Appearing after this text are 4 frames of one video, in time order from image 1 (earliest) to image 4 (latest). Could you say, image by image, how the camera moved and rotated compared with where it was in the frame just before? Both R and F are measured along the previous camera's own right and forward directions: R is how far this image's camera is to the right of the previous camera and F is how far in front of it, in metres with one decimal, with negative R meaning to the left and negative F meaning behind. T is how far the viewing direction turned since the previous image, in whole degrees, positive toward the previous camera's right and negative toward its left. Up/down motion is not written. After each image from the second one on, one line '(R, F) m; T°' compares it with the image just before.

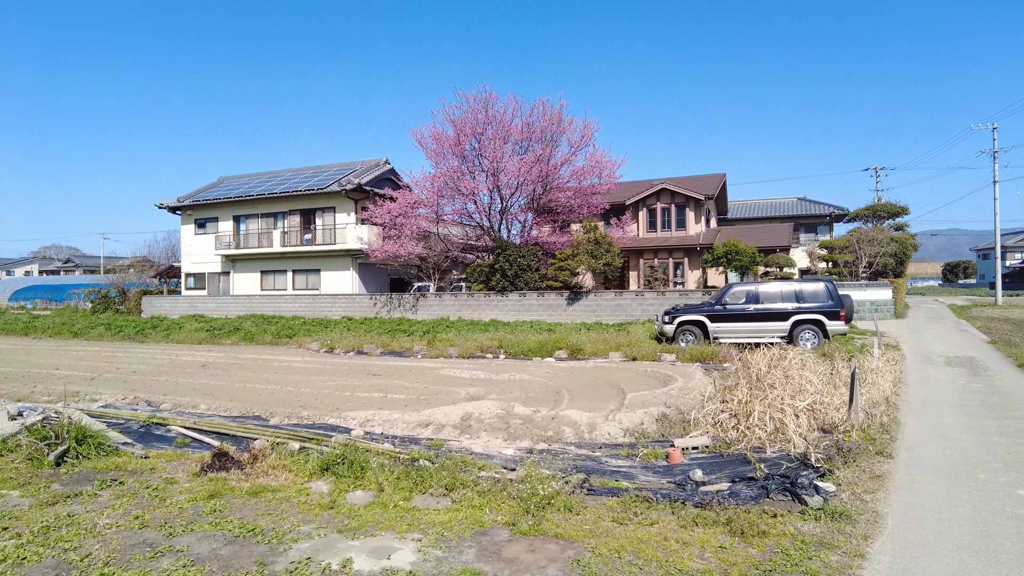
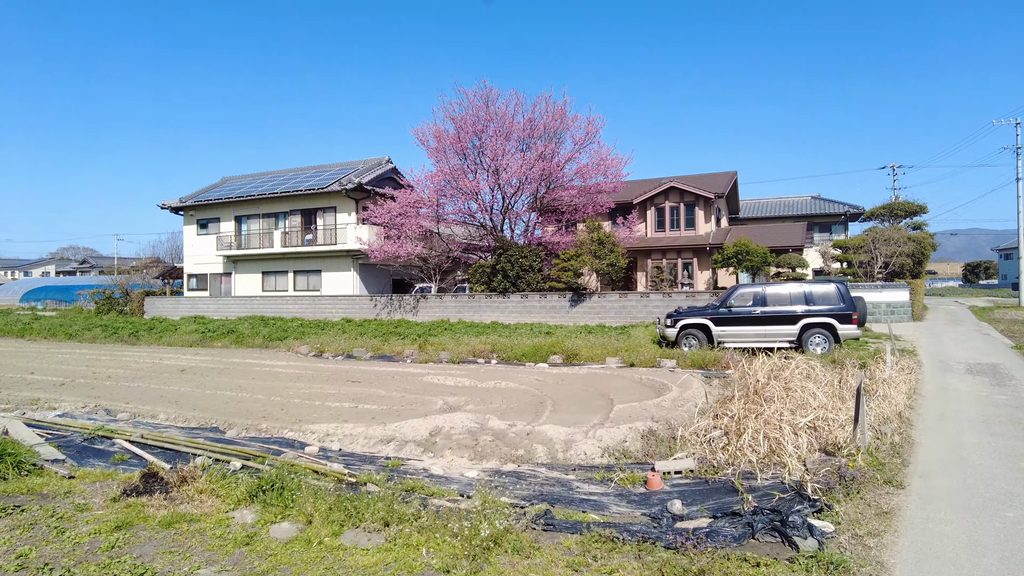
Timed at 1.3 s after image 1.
(+0.4, +0.6) m; -1°
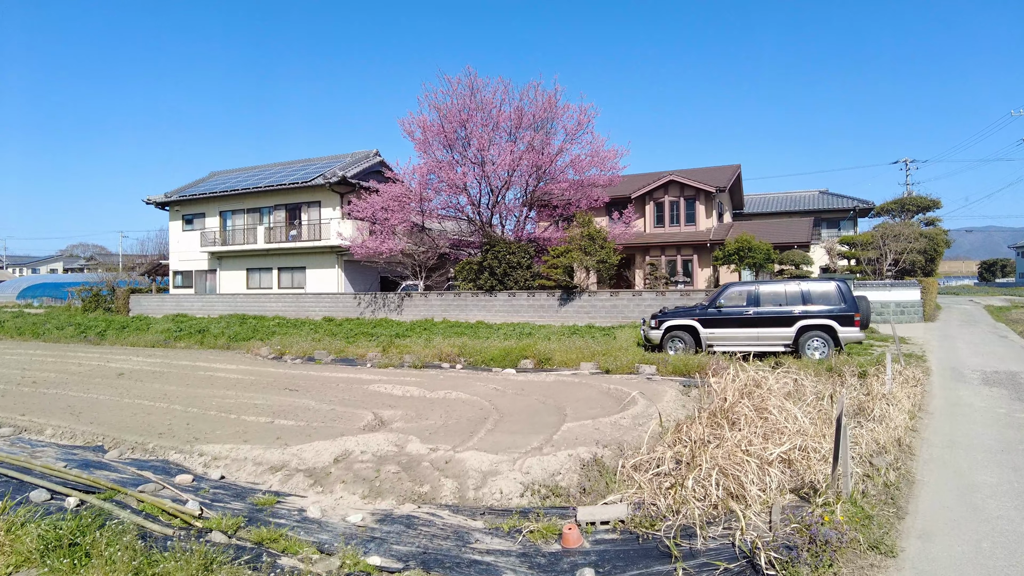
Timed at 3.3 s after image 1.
(+0.8, +1.0) m; -1°
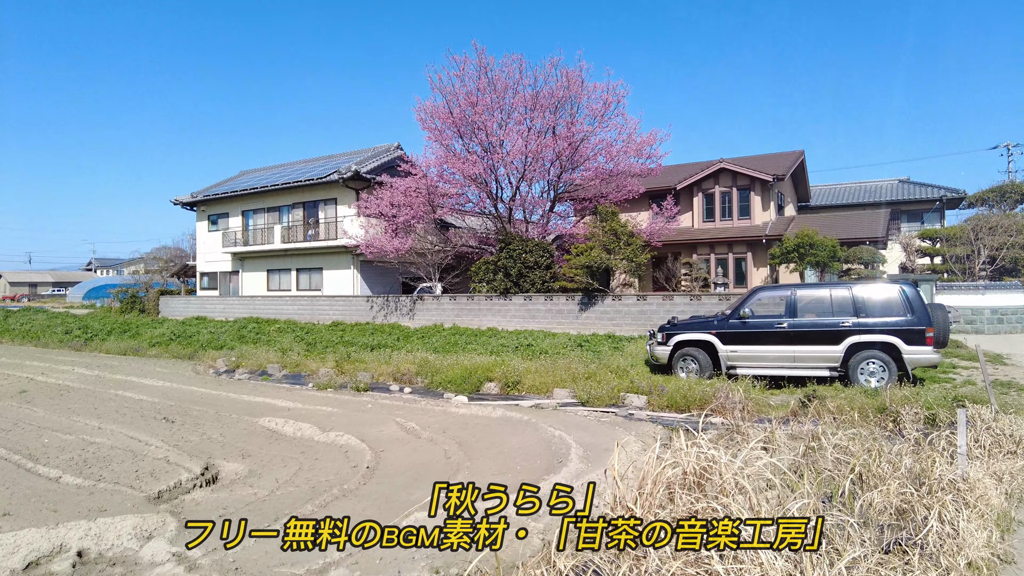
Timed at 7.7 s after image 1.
(+1.6, +2.3) m; -6°
